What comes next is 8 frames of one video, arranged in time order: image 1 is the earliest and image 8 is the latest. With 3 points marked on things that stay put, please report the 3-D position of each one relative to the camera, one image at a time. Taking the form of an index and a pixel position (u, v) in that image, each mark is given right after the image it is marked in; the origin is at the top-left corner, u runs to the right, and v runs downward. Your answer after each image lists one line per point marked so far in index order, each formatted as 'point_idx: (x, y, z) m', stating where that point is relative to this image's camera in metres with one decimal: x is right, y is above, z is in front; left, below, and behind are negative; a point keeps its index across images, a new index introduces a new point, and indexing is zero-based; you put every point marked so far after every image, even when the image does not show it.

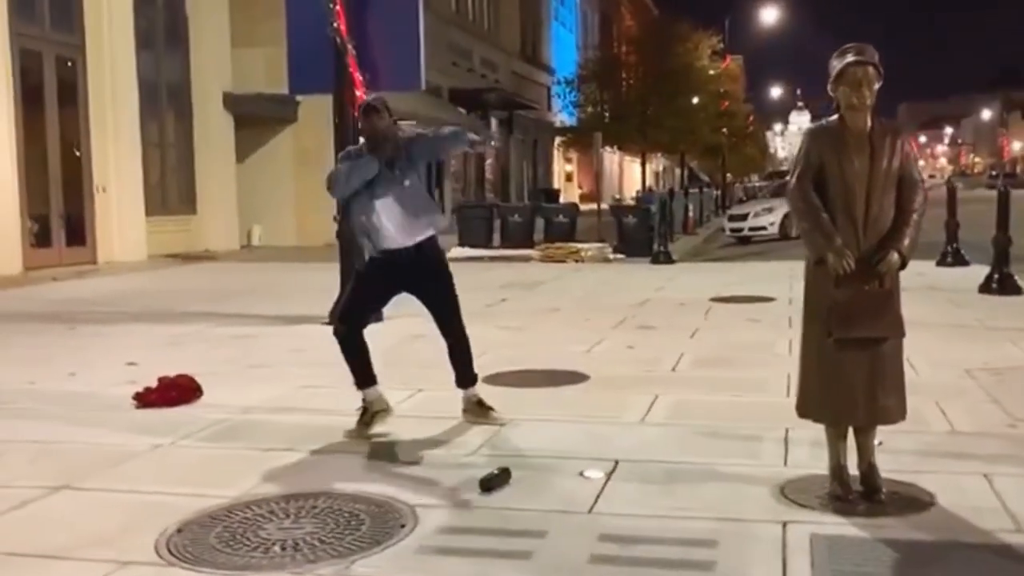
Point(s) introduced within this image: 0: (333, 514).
0: (-1.0, -1.3, +7.6) m
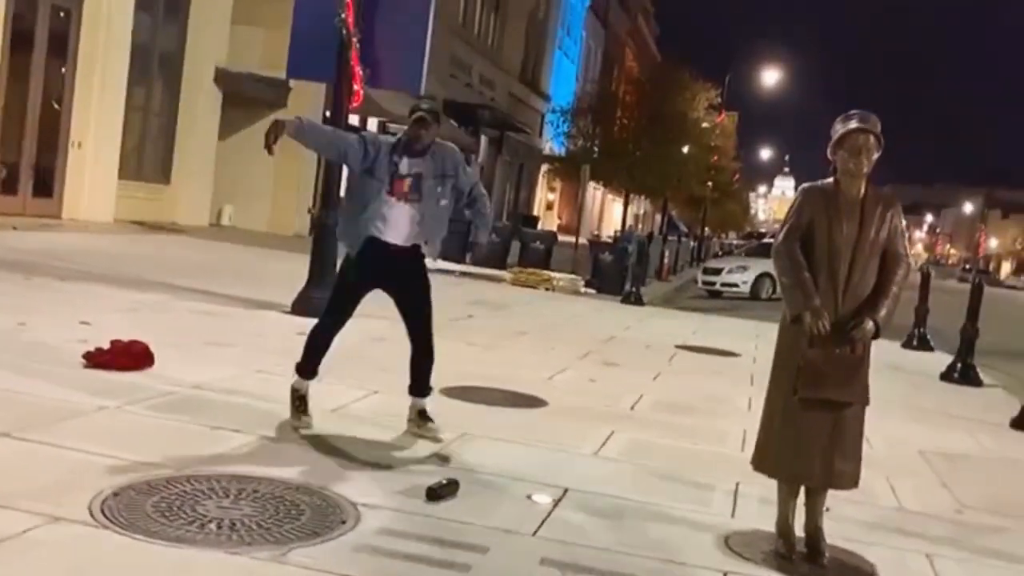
0: (-1.3, -1.2, +7.5) m
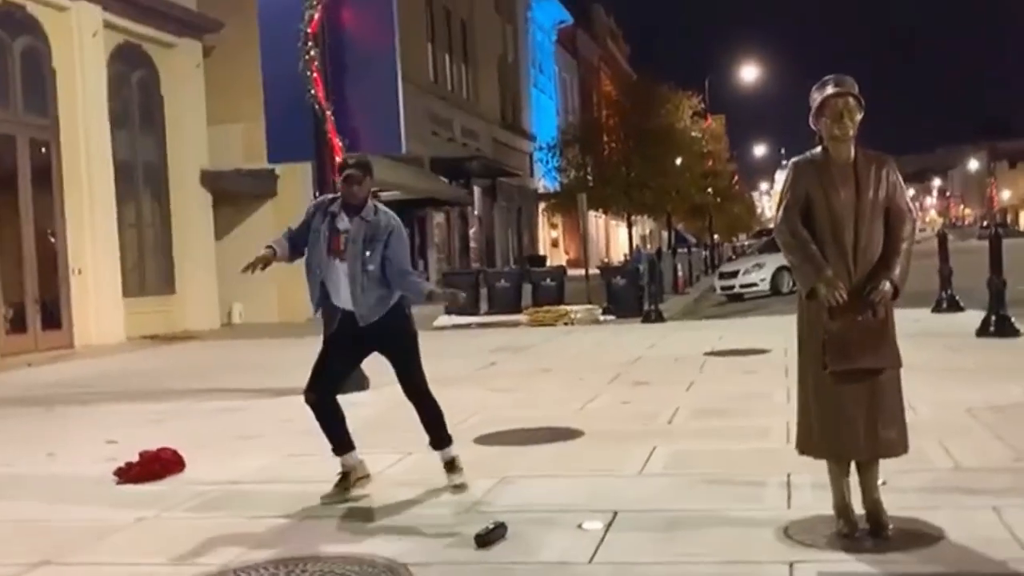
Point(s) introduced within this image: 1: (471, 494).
0: (-1.0, -1.6, +7.3) m
1: (-0.2, -1.3, +8.5) m
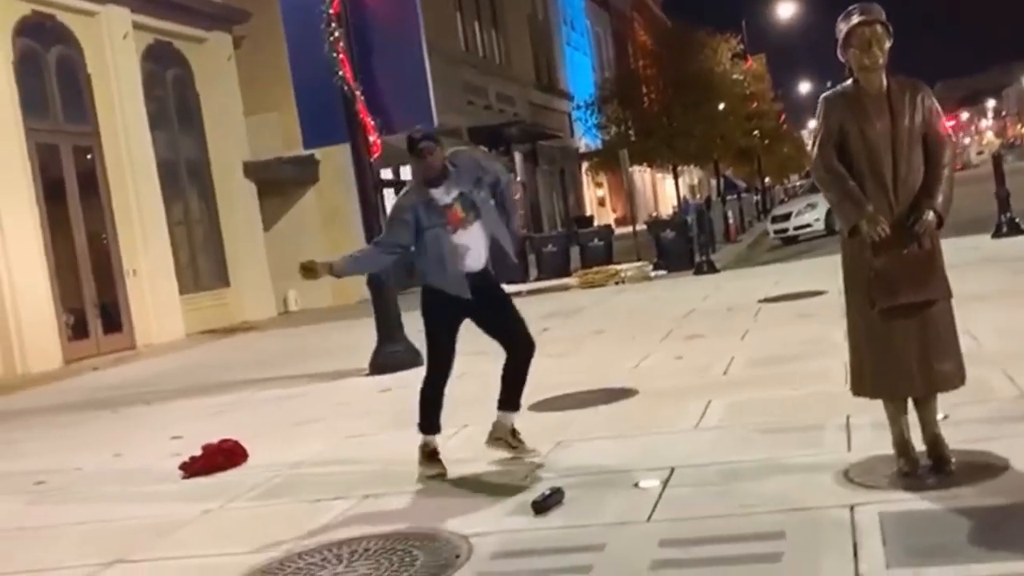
0: (-0.7, -1.5, +7.4) m
1: (+0.1, -1.1, +8.4) m
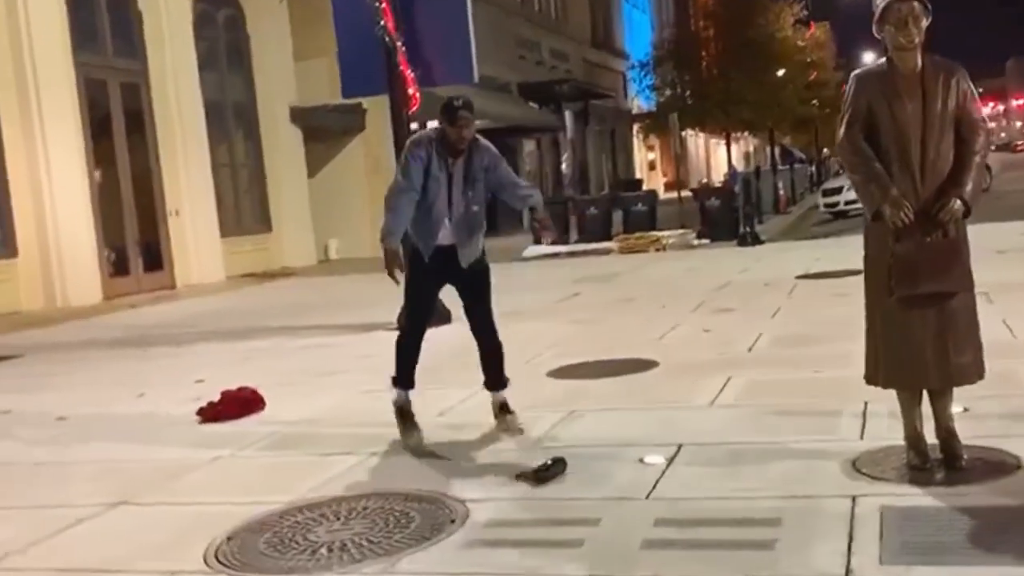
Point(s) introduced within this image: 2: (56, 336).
0: (-0.7, -1.3, +7.4) m
1: (+0.2, -0.9, +8.4) m
2: (-4.5, -0.5, +12.7) m
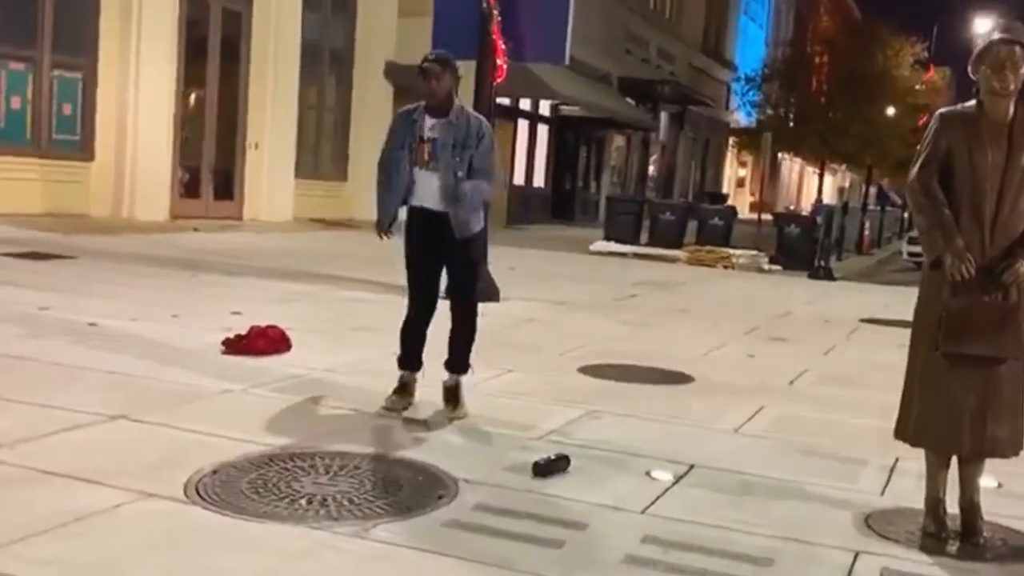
0: (-0.8, -1.0, +7.2) m
1: (+0.3, -0.8, +8.1) m
2: (-3.9, +0.4, +12.7) m
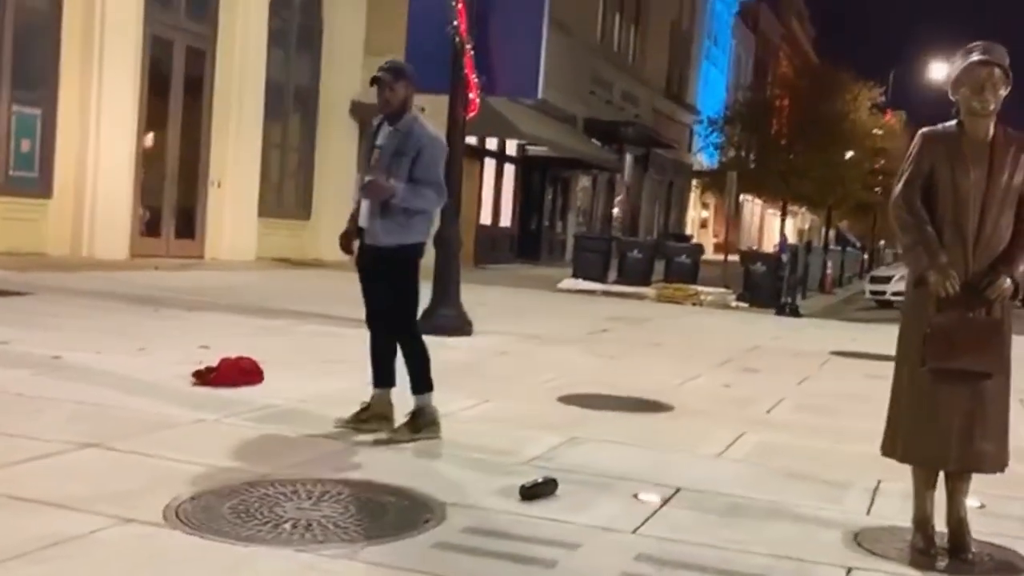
0: (-0.8, -1.1, +7.0) m
1: (+0.2, -1.0, +8.0) m
2: (-4.2, 0.0, +12.5) m
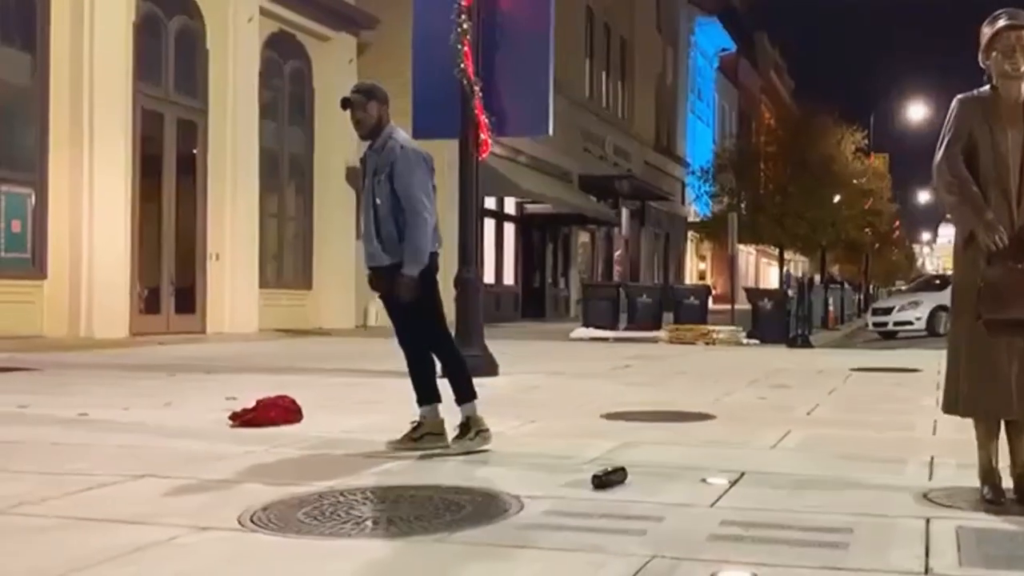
0: (-0.4, -1.1, +7.0) m
1: (+0.5, -1.0, +8.1) m
2: (-4.1, -0.7, +12.4) m
